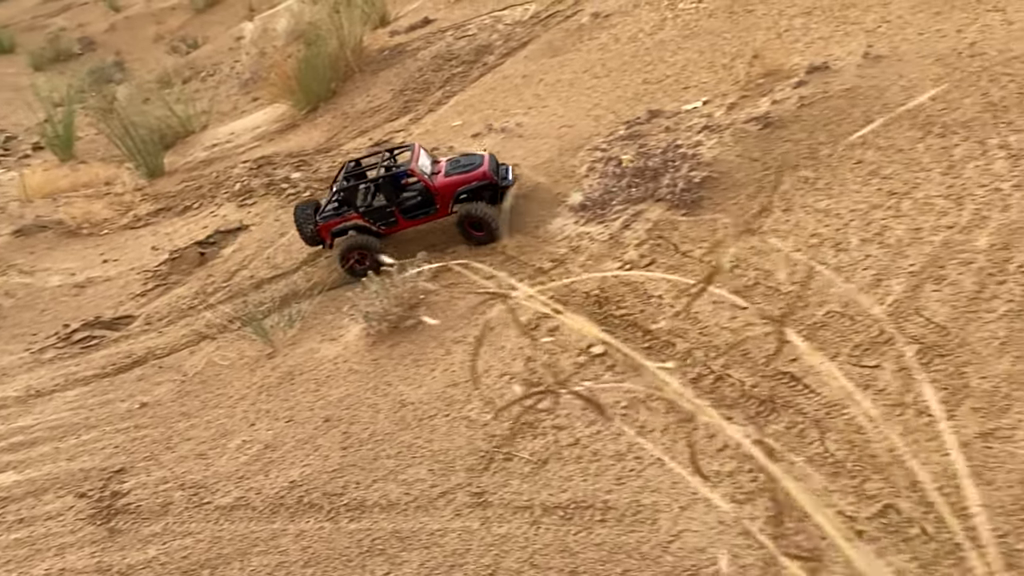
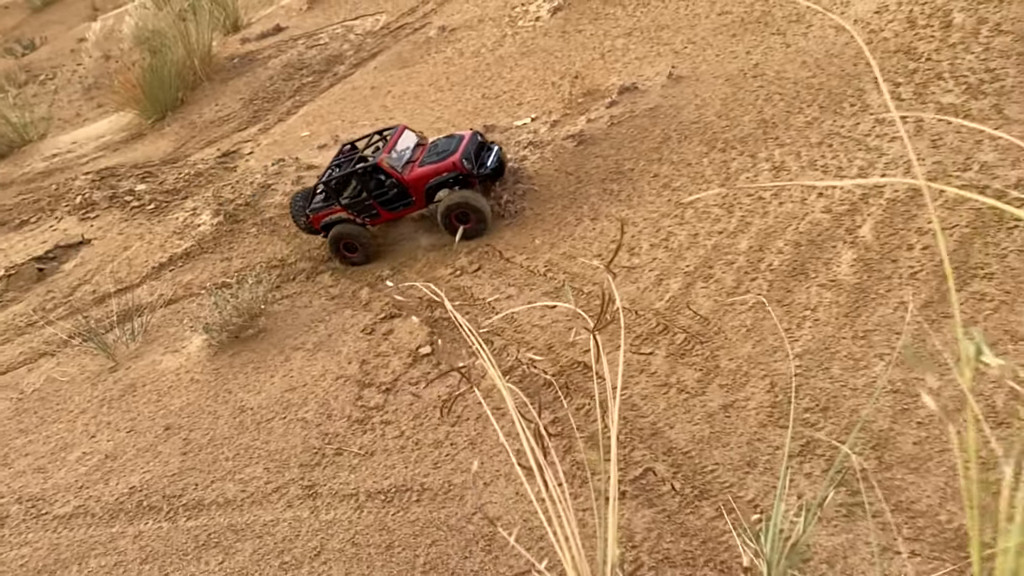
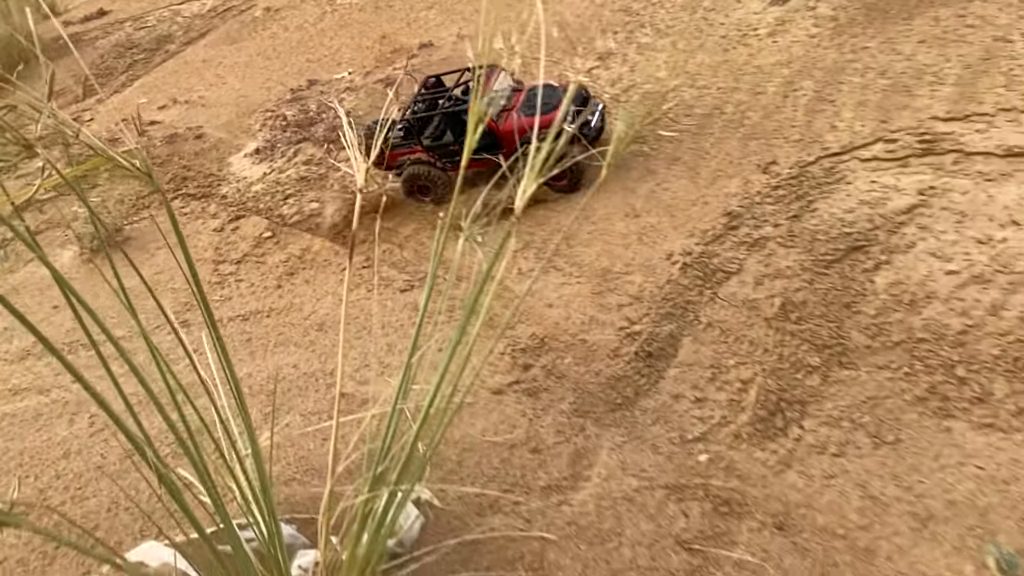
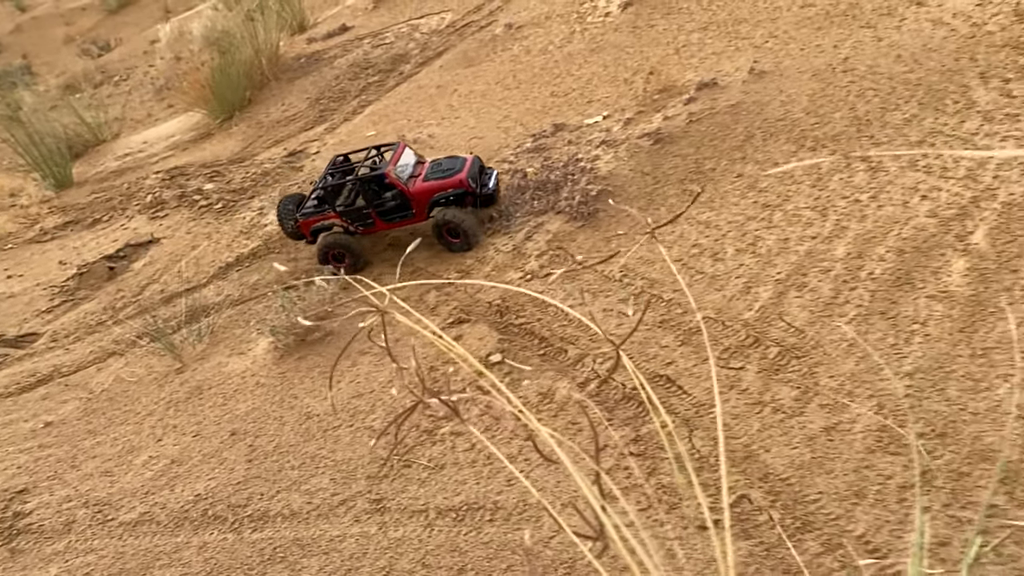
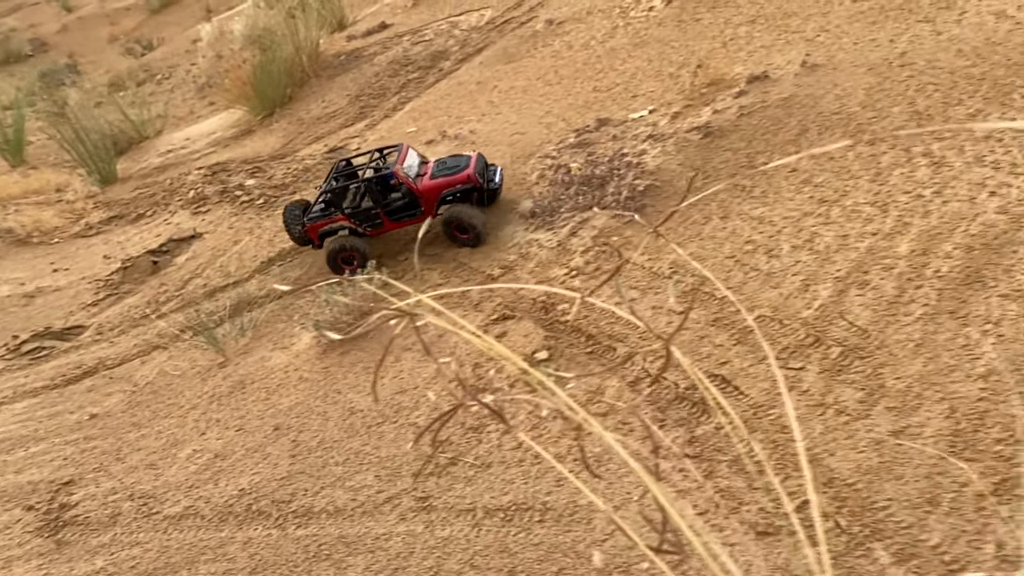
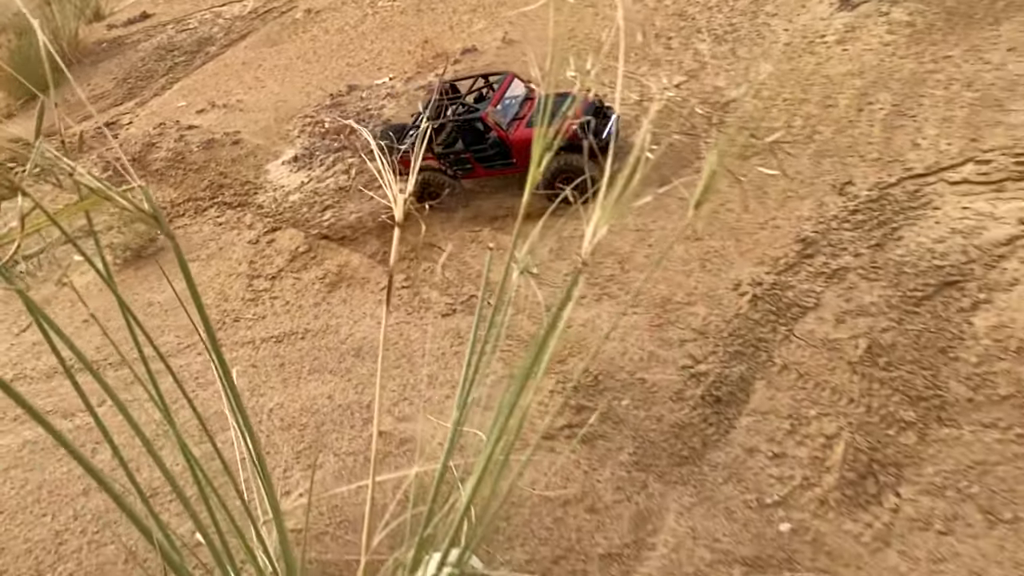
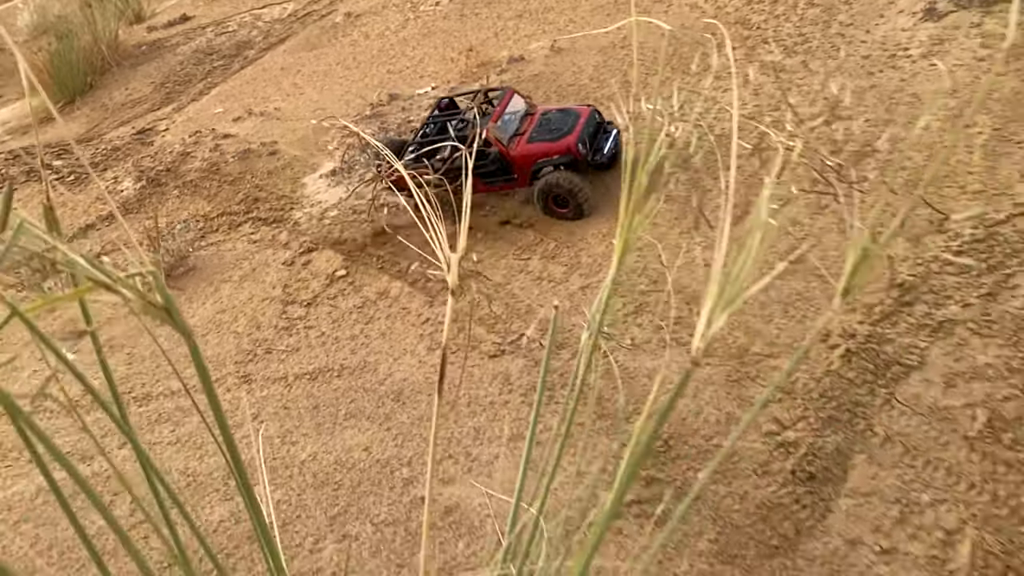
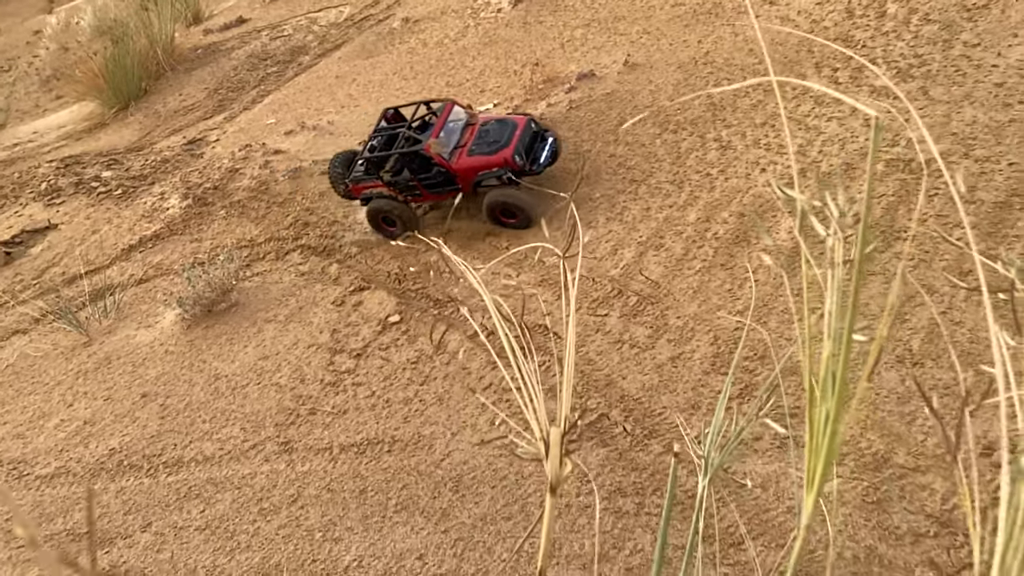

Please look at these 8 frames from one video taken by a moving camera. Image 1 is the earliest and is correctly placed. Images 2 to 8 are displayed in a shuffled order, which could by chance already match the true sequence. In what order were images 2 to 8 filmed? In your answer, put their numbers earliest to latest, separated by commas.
5, 4, 2, 8, 7, 6, 3
